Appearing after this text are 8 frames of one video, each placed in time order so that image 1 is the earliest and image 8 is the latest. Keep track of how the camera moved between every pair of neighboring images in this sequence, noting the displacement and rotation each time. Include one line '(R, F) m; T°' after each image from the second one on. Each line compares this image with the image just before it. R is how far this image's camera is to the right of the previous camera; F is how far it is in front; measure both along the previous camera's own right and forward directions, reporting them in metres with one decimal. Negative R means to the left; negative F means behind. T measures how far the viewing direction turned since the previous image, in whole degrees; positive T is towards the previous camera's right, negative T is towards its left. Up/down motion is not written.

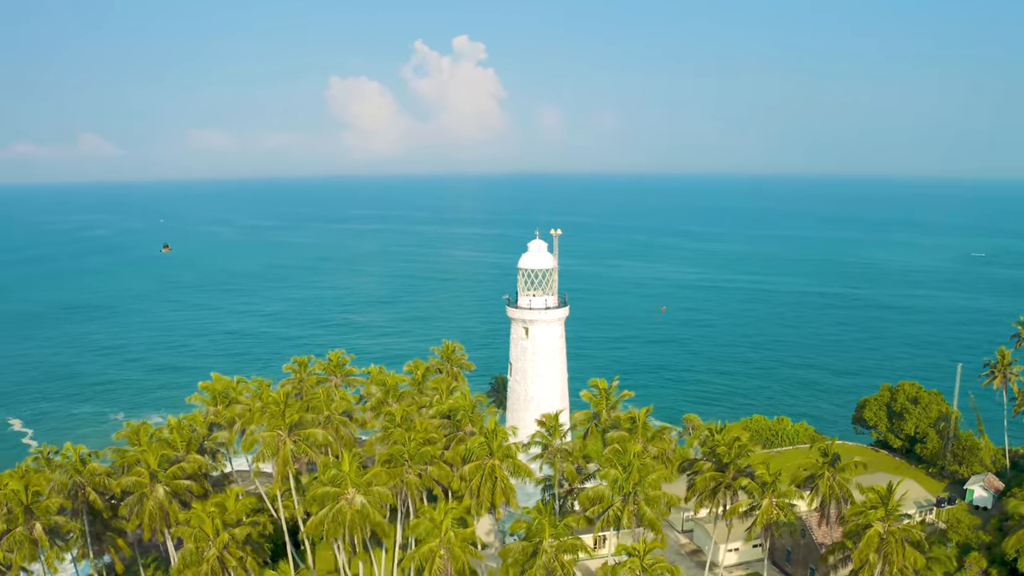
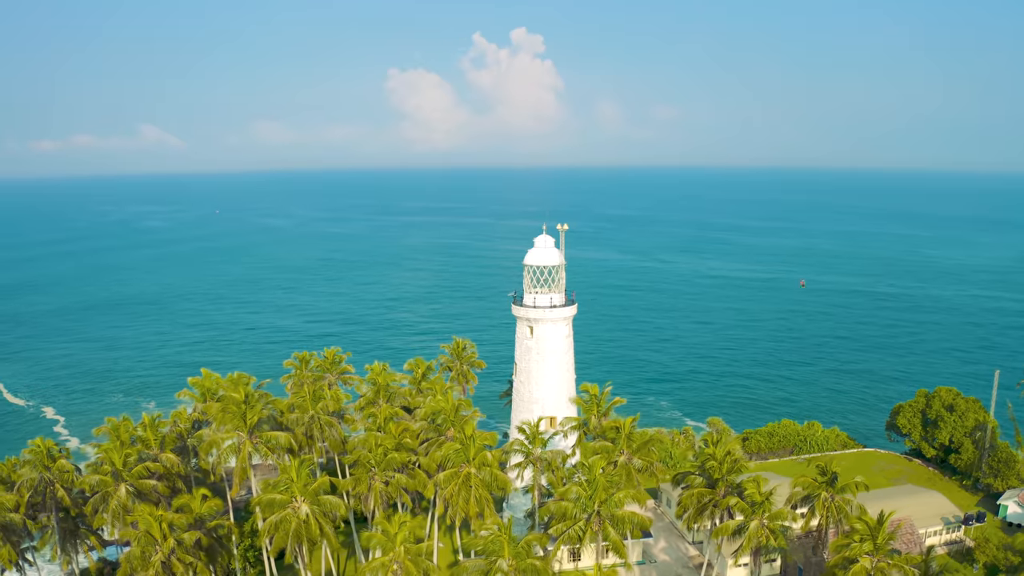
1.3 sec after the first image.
(+2.4, +1.7) m; -3°
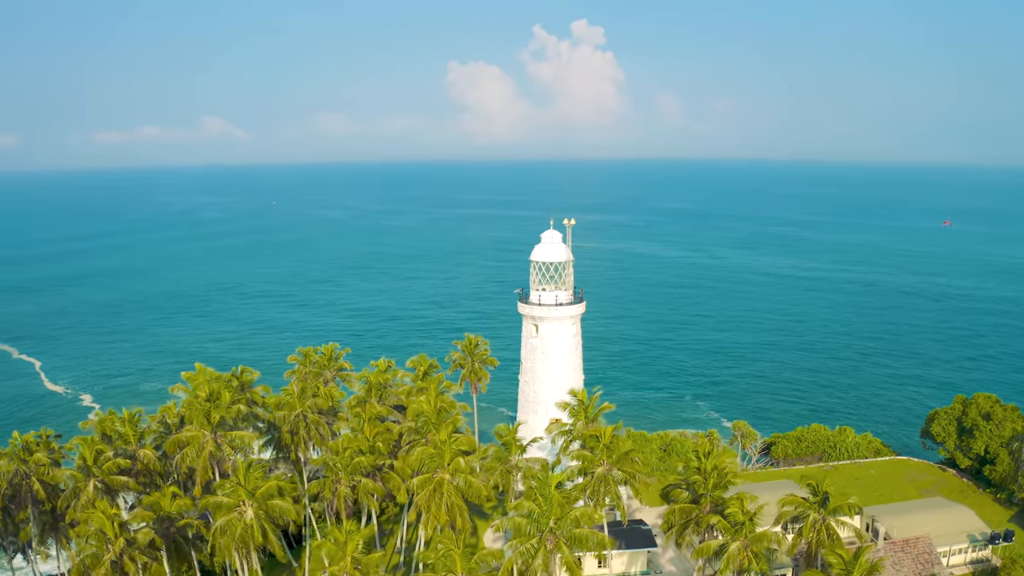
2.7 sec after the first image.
(+2.4, +1.3) m; -4°
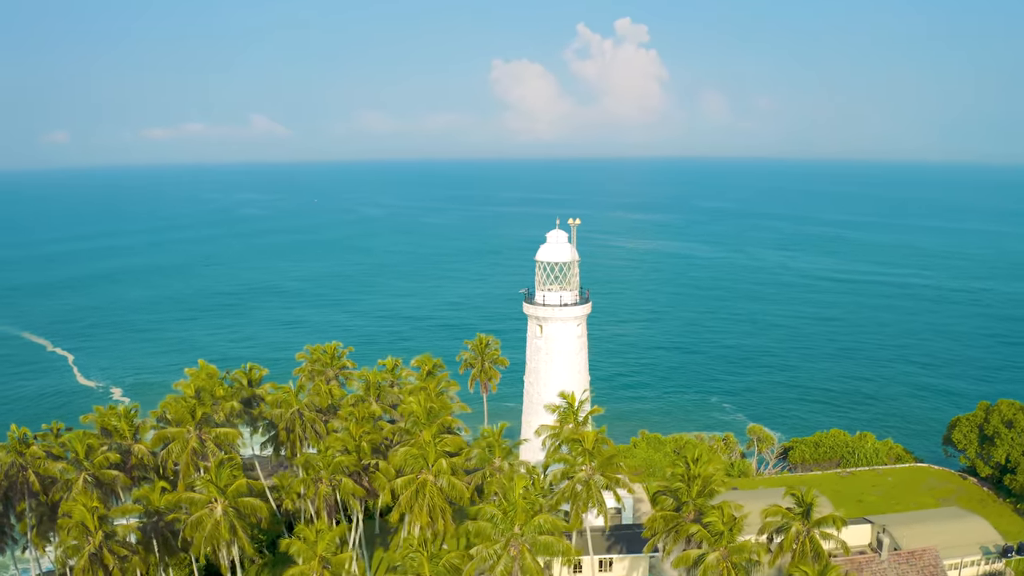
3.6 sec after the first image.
(+1.6, +0.2) m; -3°
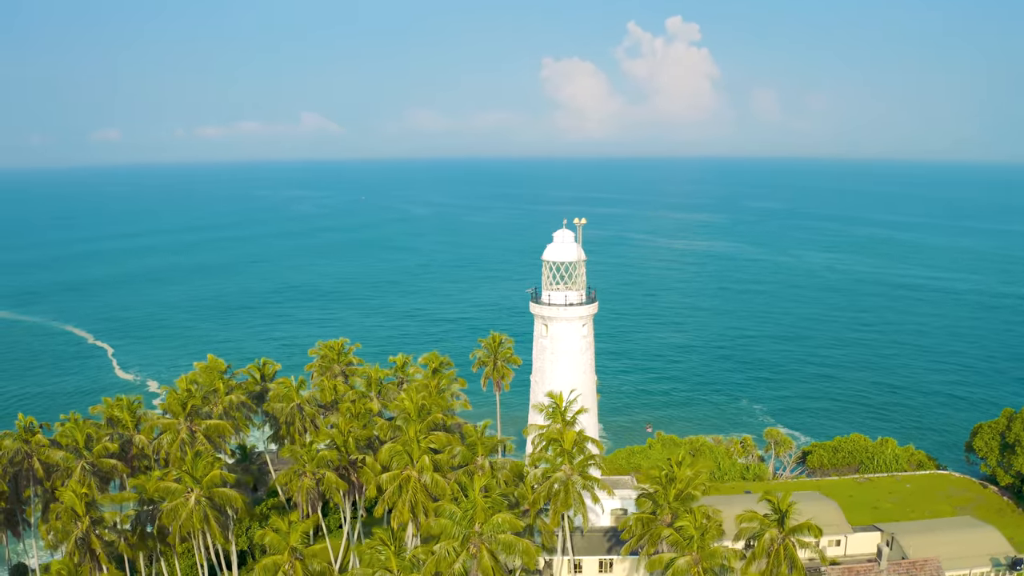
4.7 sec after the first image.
(+1.9, -0.1) m; -3°
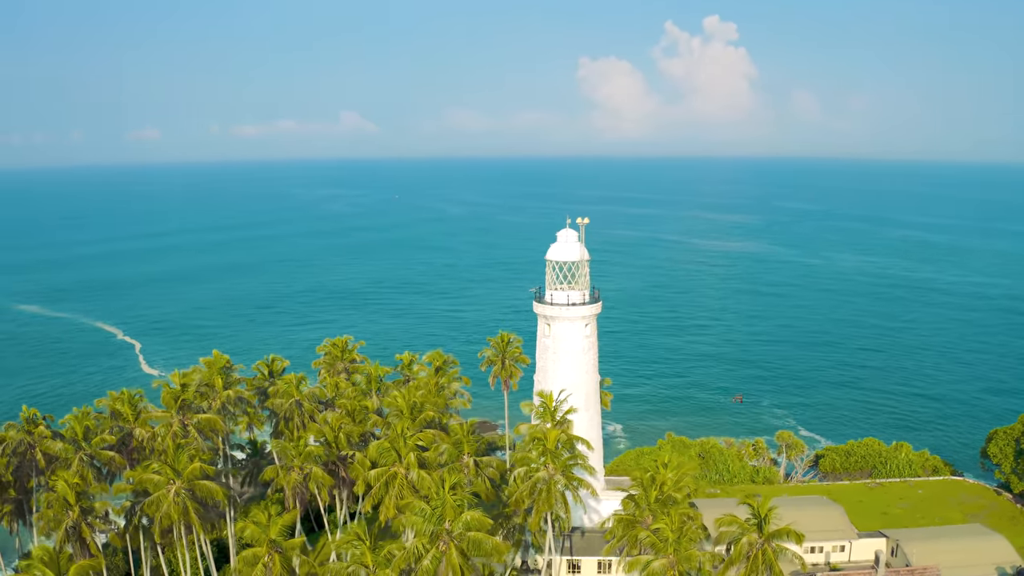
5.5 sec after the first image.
(+1.4, -0.1) m; -2°
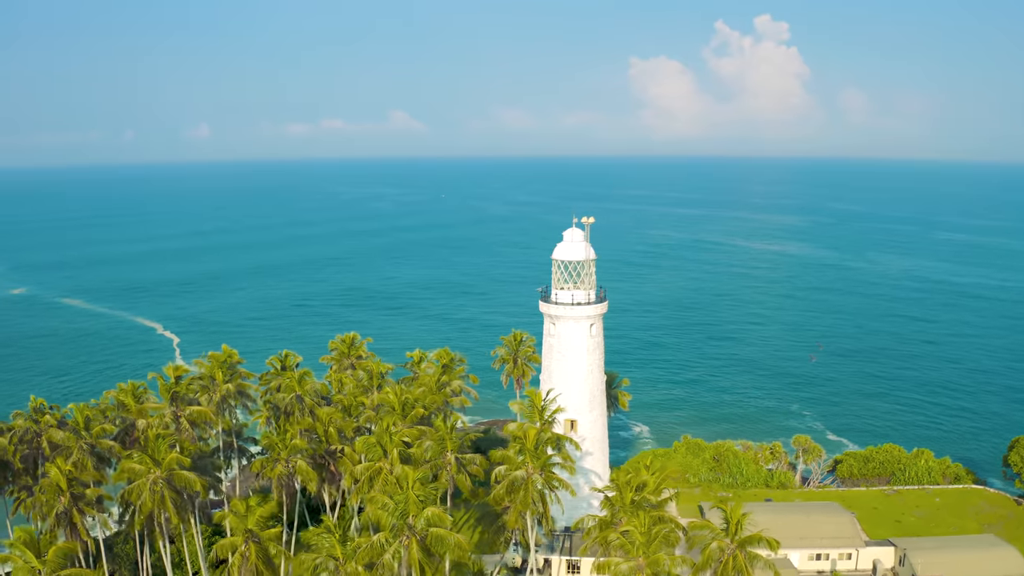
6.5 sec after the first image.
(+1.8, -0.1) m; -3°
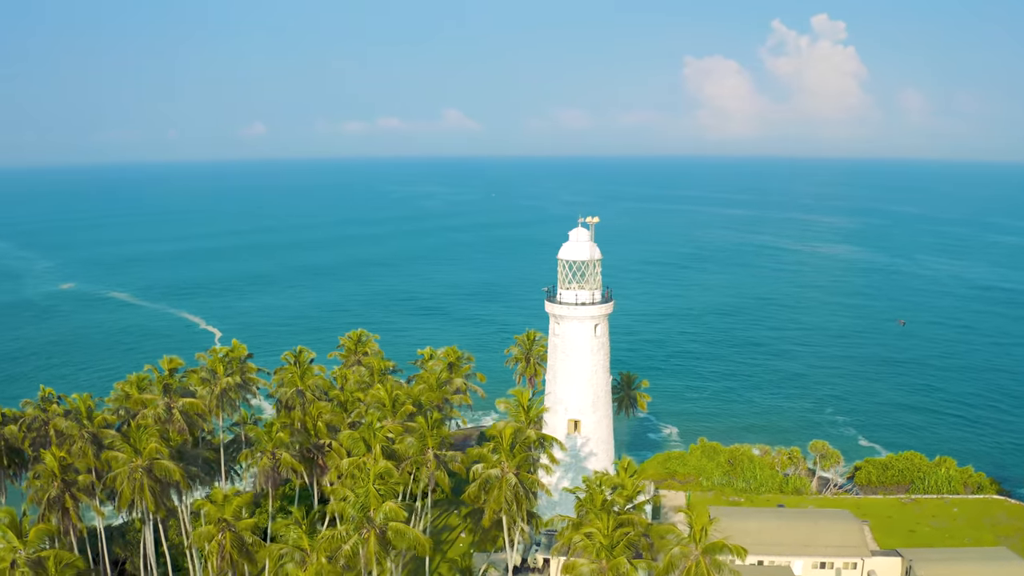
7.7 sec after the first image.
(+2.1, -0.1) m; -3°
